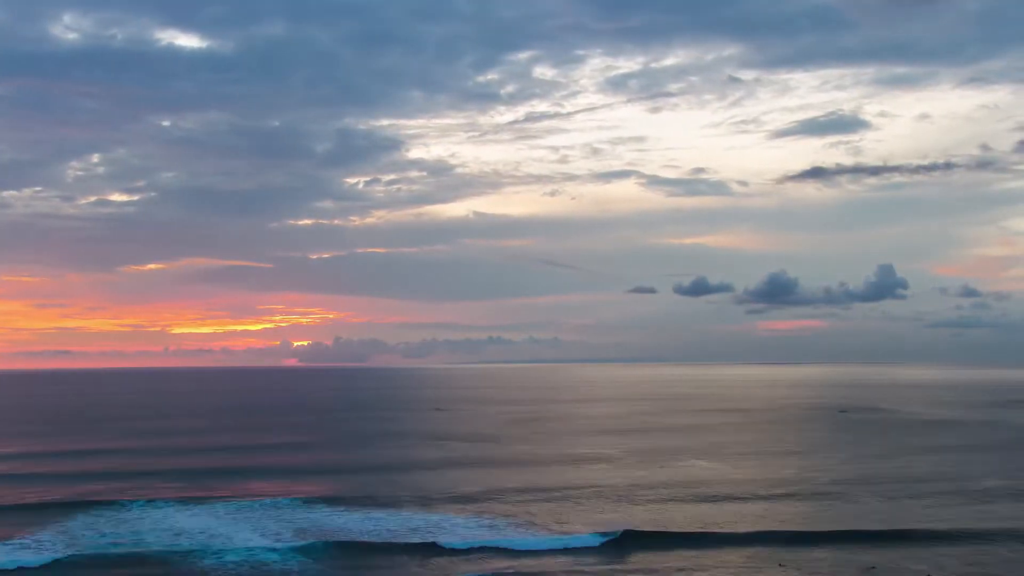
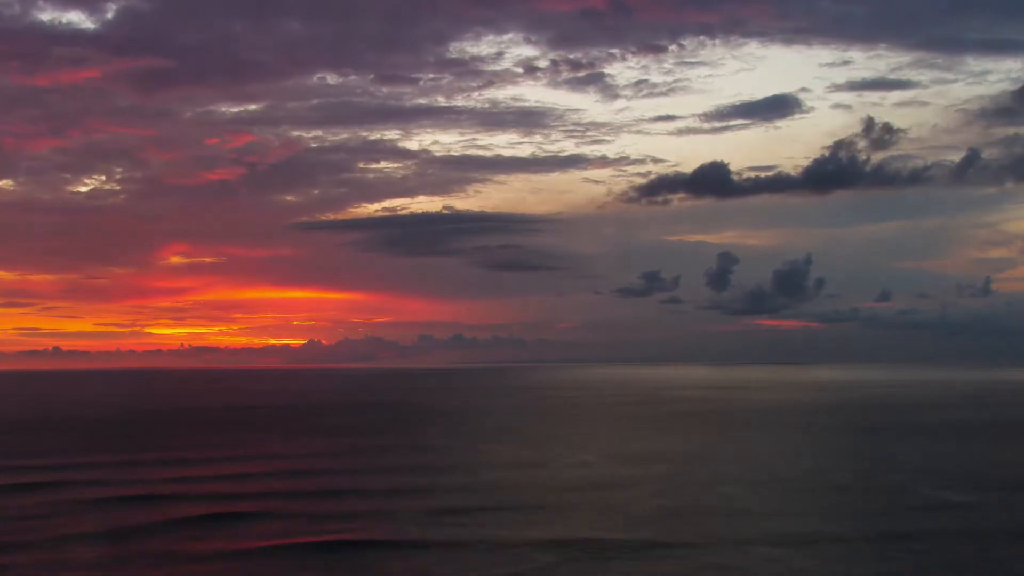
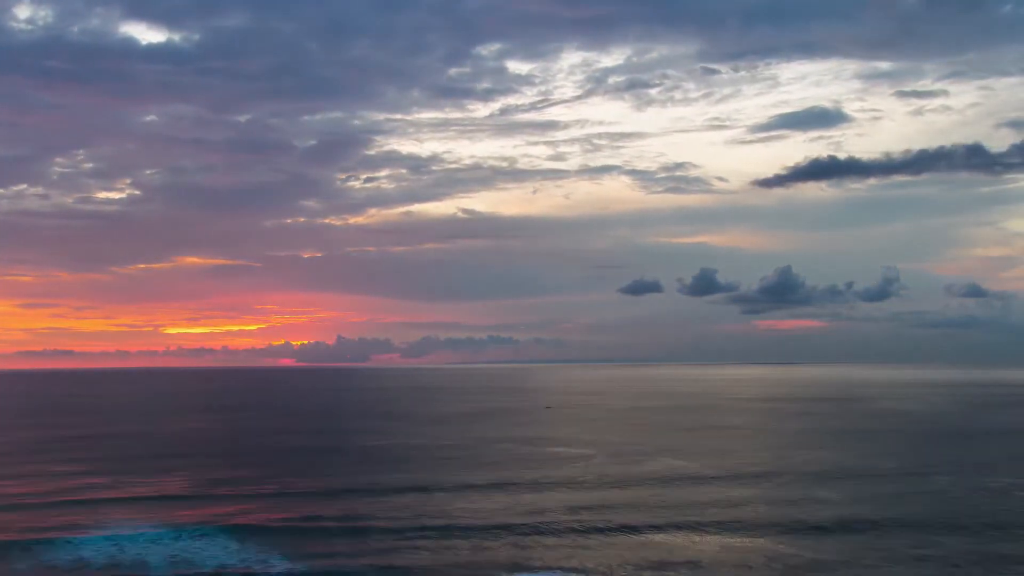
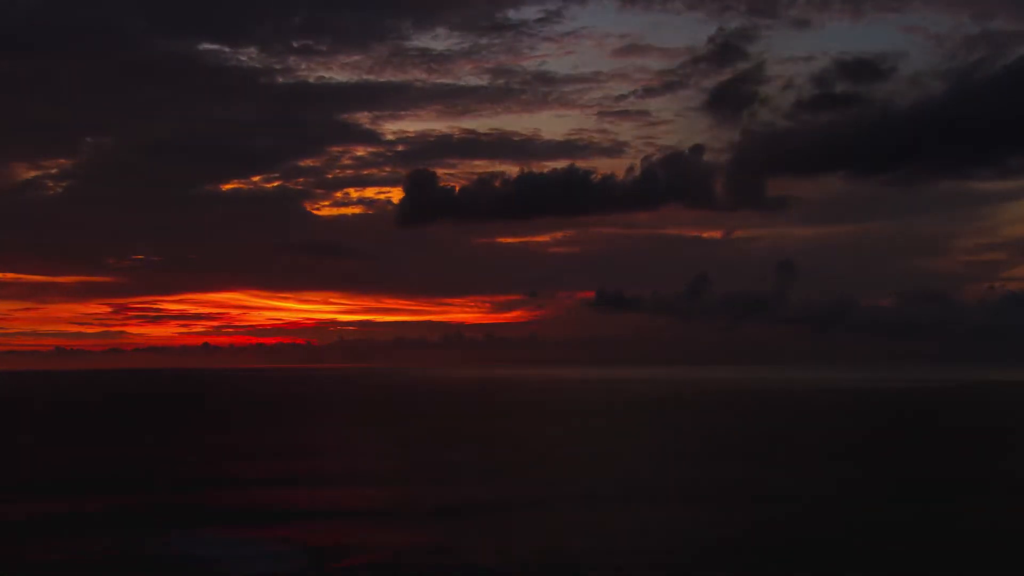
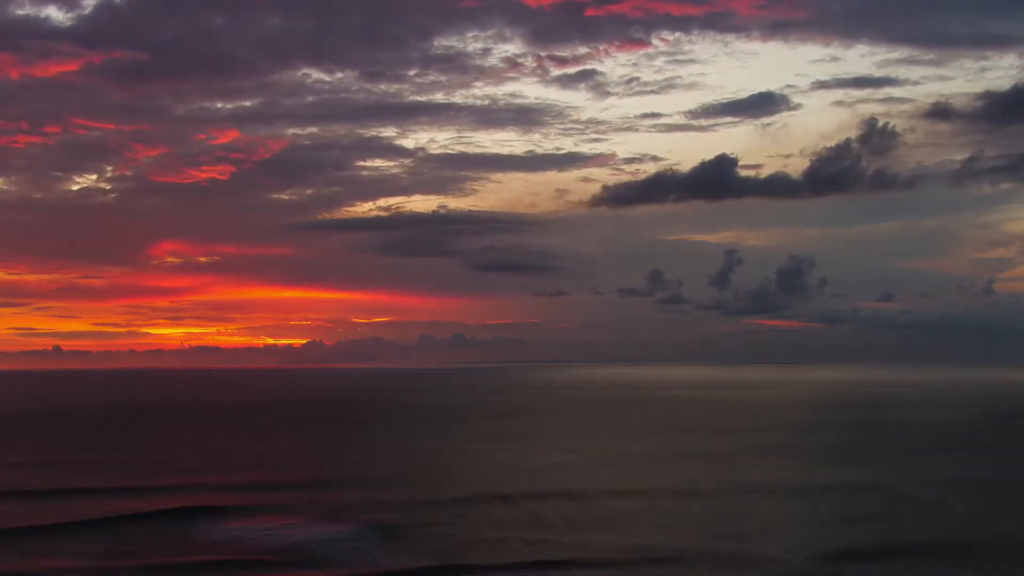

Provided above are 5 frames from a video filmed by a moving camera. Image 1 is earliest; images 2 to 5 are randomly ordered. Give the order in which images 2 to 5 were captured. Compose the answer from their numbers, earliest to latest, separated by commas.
3, 2, 5, 4
